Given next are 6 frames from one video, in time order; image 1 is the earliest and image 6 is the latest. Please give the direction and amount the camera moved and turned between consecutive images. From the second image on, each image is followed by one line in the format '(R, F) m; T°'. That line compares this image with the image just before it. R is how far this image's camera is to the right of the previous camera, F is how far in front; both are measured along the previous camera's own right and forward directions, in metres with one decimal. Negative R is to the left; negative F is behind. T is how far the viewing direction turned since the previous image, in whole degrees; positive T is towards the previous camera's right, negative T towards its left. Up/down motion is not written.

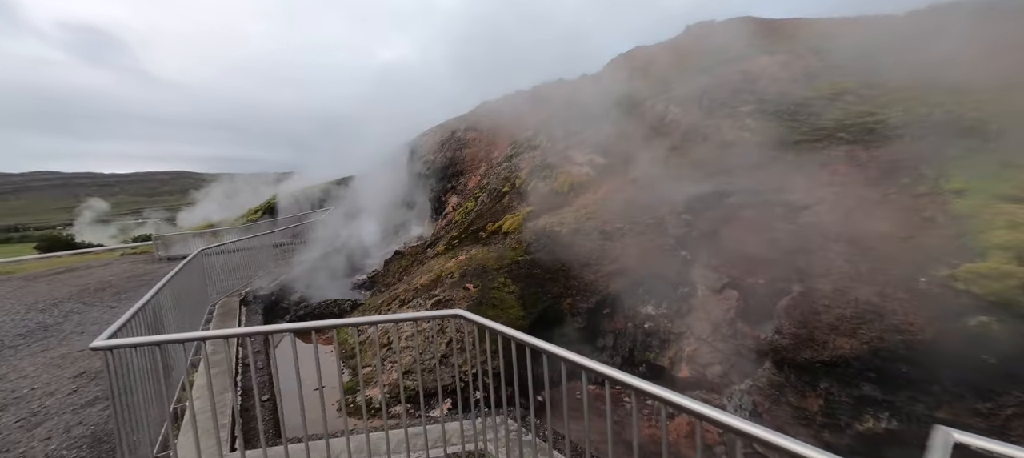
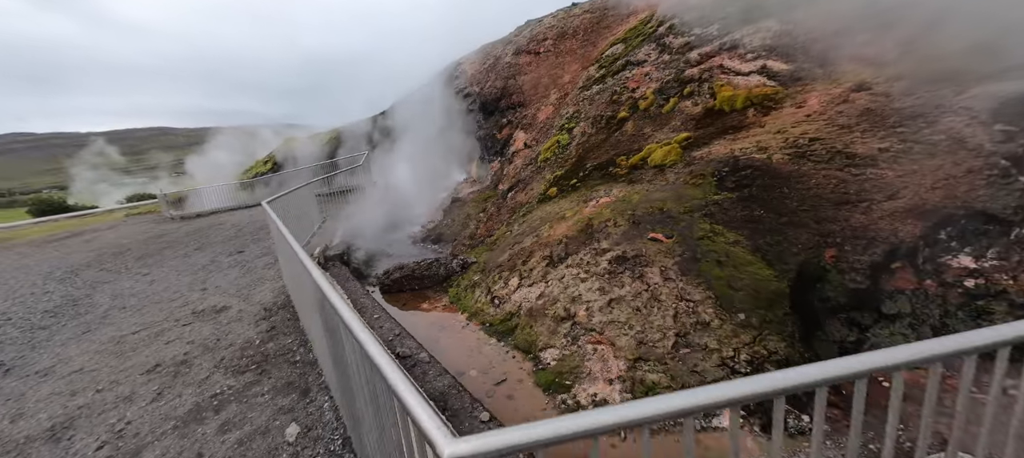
(-2.7, +1.8) m; 0°
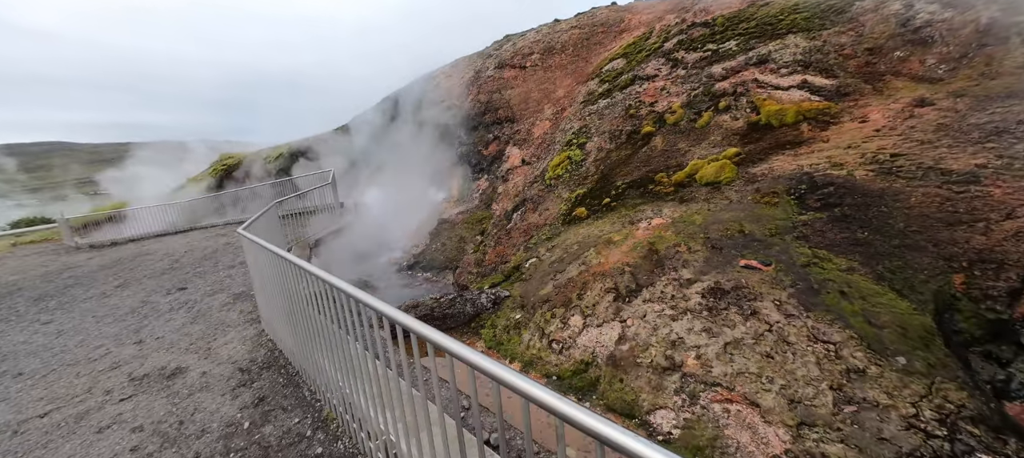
(-1.4, +1.0) m; +8°
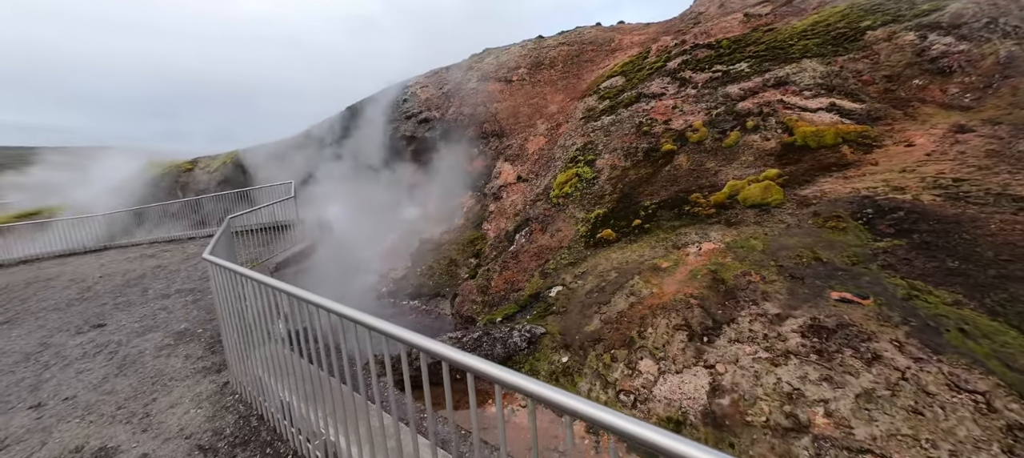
(-1.1, +0.9) m; +7°
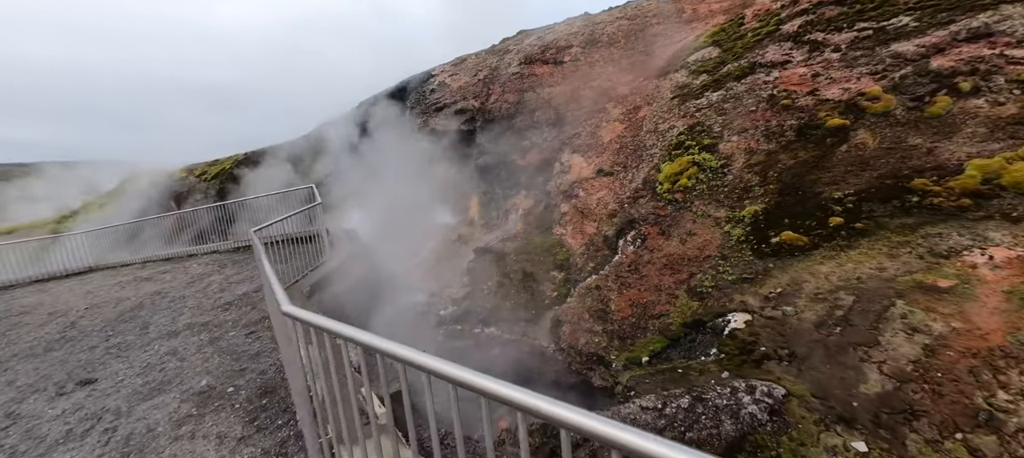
(-2.0, +1.8) m; +1°
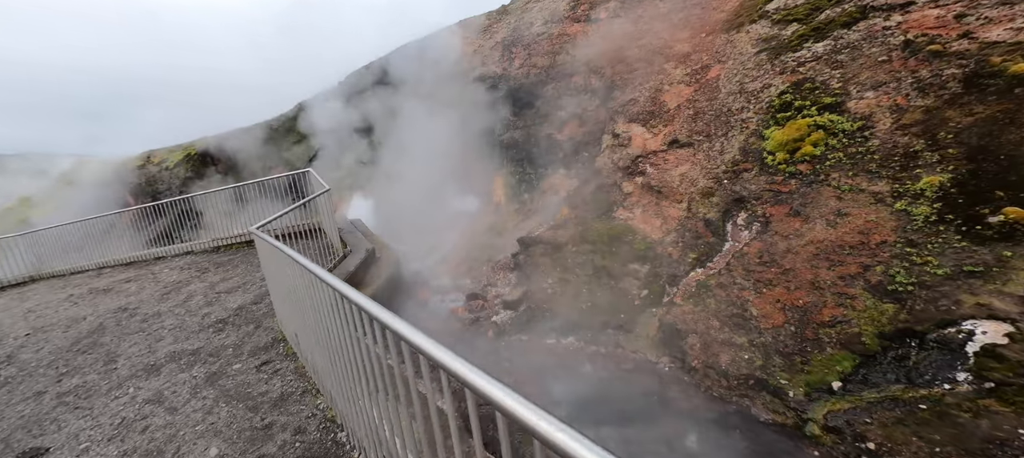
(-1.6, +1.5) m; +4°
